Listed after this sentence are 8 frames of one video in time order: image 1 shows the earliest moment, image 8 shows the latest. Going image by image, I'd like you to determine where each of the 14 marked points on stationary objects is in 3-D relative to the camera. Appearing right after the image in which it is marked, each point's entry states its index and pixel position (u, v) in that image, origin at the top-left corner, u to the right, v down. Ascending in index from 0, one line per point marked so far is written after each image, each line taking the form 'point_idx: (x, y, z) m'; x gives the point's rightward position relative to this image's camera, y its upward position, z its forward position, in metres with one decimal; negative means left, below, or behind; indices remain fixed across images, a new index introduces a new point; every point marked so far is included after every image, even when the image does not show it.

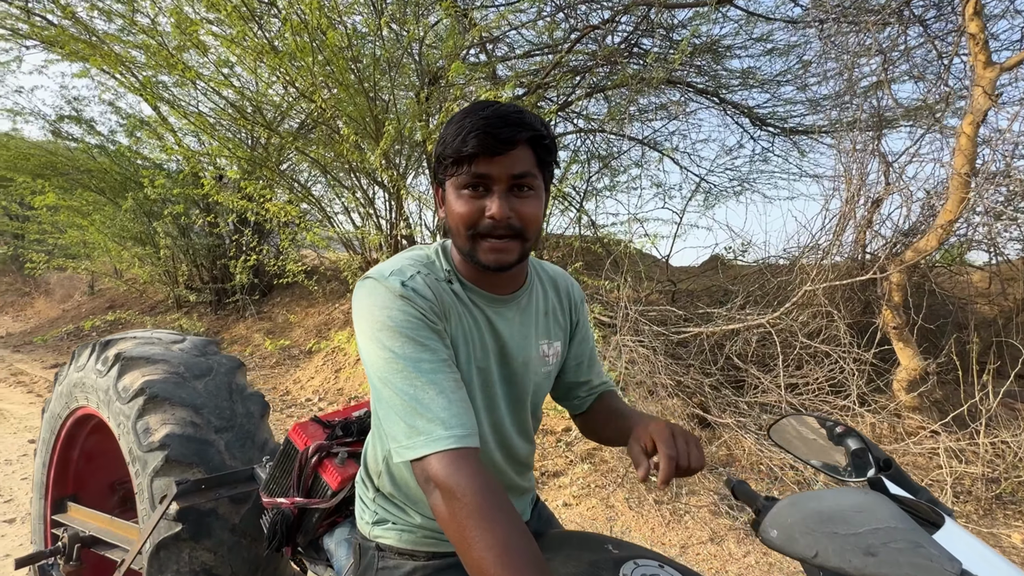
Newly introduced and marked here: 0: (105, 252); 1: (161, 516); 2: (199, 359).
0: (-8.4, +0.8, +9.7) m
1: (-1.0, -0.7, +1.4) m
2: (-1.2, -0.3, +1.8) m
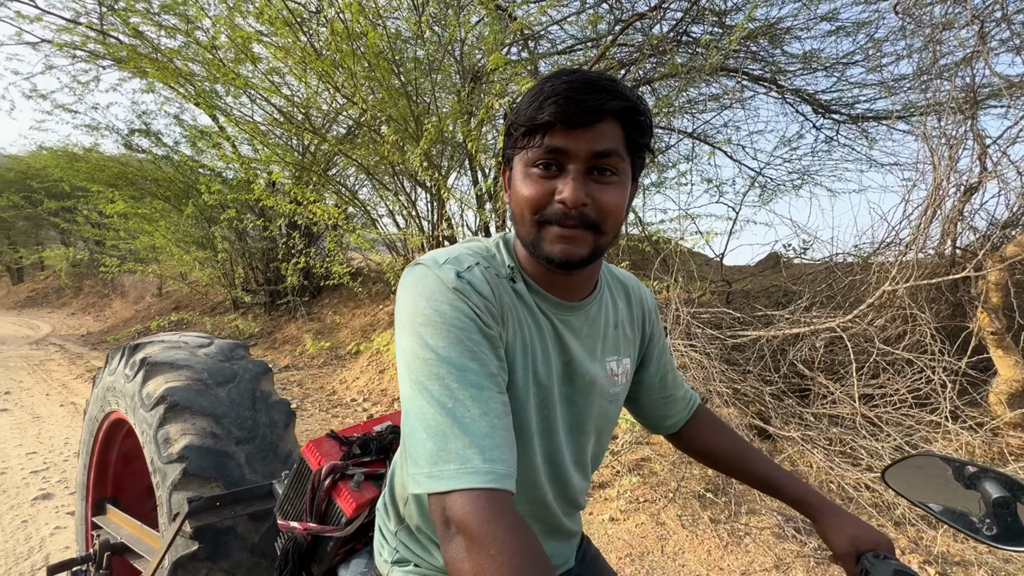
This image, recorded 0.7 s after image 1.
0: (-7.5, +0.7, +10.2) m
1: (-0.9, -0.7, +1.3) m
2: (-1.0, -0.3, +1.7) m
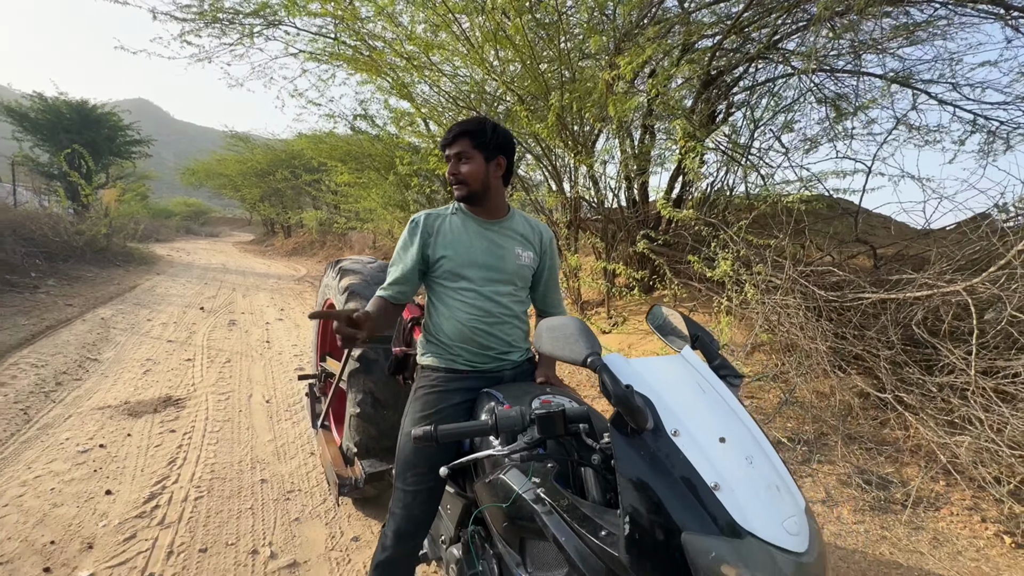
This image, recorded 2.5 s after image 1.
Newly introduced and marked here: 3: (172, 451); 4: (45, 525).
0: (-3.7, +2.0, +13.0) m
1: (-0.9, -0.4, +2.5) m
2: (-0.8, +0.1, +2.9) m
3: (-2.7, -1.3, +3.7) m
4: (-2.7, -1.4, +2.7) m
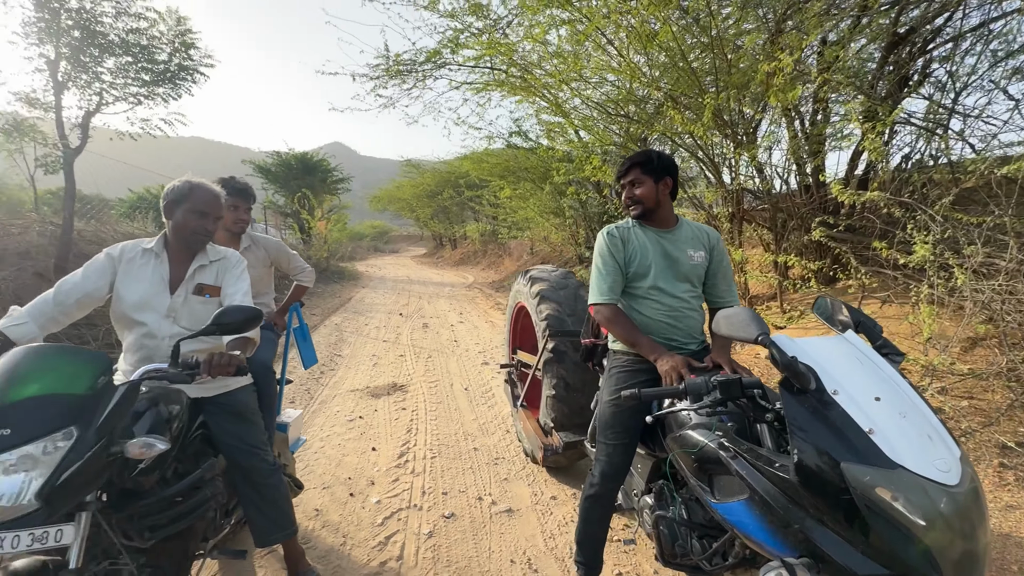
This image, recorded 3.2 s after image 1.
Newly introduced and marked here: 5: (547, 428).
0: (+0.7, +1.9, +14.0) m
1: (+0.2, -0.4, +3.2) m
2: (+0.4, +0.1, +3.5) m
3: (-1.1, -1.4, +4.8) m
4: (-1.4, -1.5, +3.9) m
5: (+0.2, -0.9, +3.1) m
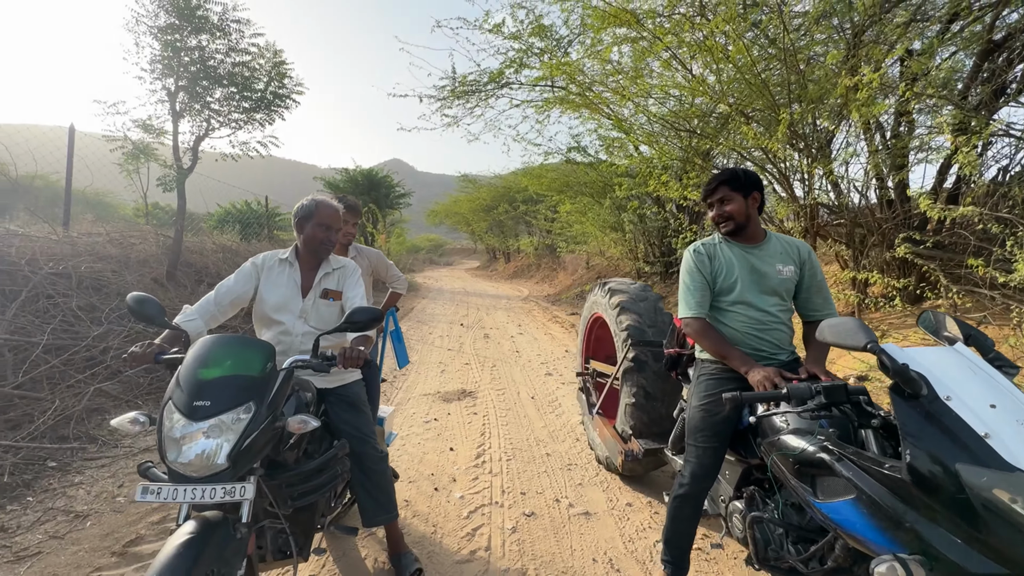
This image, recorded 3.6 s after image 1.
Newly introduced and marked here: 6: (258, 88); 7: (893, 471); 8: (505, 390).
0: (+2.5, +1.5, +14.1) m
1: (+0.8, -0.5, +3.3) m
2: (+1.0, 0.0, +3.6) m
3: (-0.4, -1.5, +5.0) m
4: (-0.8, -1.5, +4.1) m
5: (+0.8, -1.0, +3.2) m
6: (-4.3, +3.4, +7.8) m
7: (+1.2, -0.6, +1.4) m
8: (-0.1, -1.4, +6.4) m
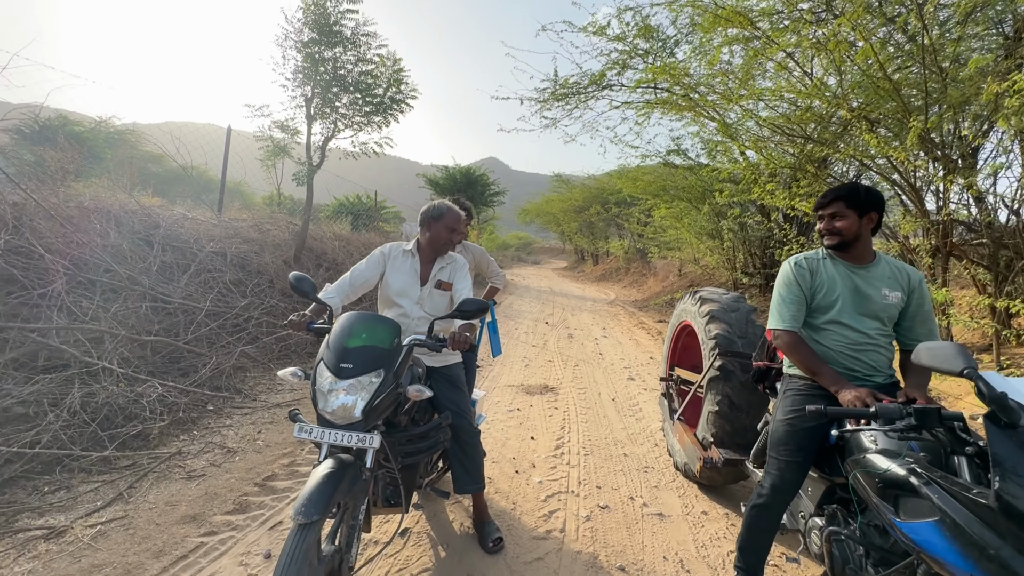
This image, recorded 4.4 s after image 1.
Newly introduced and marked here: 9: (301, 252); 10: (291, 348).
0: (+5.2, +1.3, +13.6) m
1: (+1.4, -0.5, +3.3) m
2: (+1.7, -0.1, +3.6) m
3: (+0.5, -1.5, +5.2) m
4: (0.0, -1.5, +4.5) m
5: (+1.4, -1.1, +3.3) m
6: (-2.5, +3.6, +8.7) m
7: (+1.4, -0.6, +1.4) m
8: (+1.0, -1.4, +6.5) m
9: (-3.0, +0.5, +6.7) m
10: (-2.3, -0.6, +4.9) m
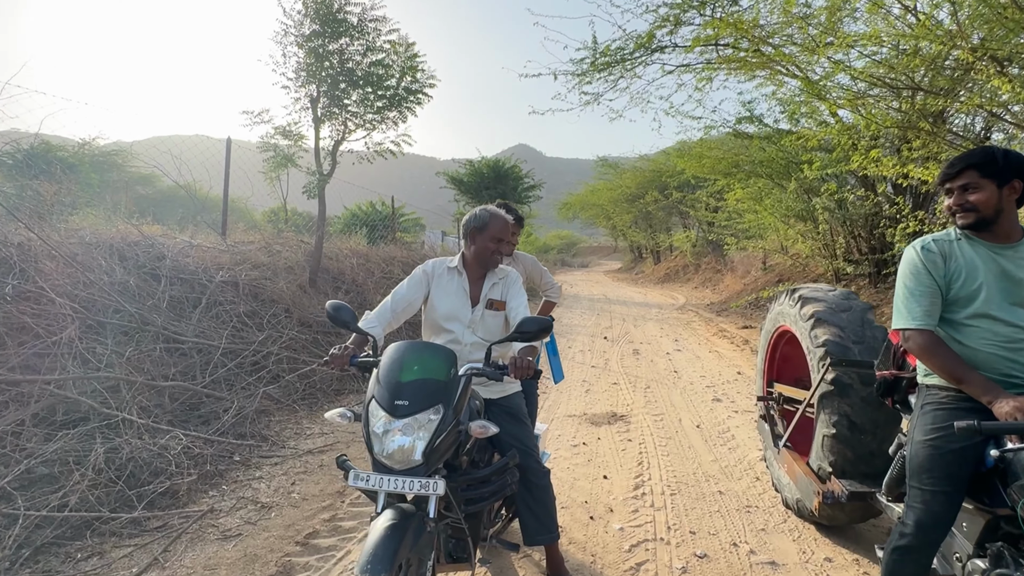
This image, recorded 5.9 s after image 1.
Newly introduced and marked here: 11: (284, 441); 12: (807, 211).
0: (+5.9, +1.7, +13.0) m
1: (+1.8, -0.5, +2.9) m
2: (+2.0, 0.0, +3.1) m
3: (+1.1, -1.5, +4.8) m
4: (+0.5, -1.6, +4.1) m
5: (+1.8, -1.0, +2.8) m
6: (-2.1, +3.4, +8.4) m
7: (+1.7, -0.6, +1.0) m
8: (+1.6, -1.3, +6.1) m
9: (-2.5, +0.3, +6.5) m
10: (-1.8, -0.9, +4.7) m
11: (-1.8, -1.2, +3.8) m
12: (+5.9, +1.9, +11.4) m
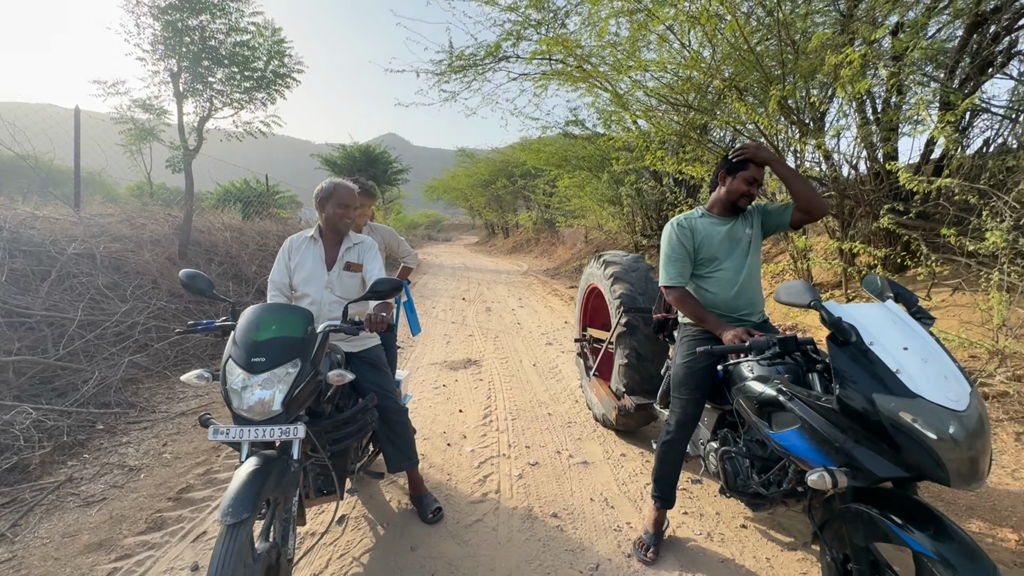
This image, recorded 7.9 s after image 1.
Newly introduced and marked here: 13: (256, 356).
0: (+2.5, +2.3, +14.3) m
1: (+0.8, -0.3, +3.6) m
2: (+1.0, +0.2, +3.9) m
3: (-0.3, -1.2, +5.4) m
4: (-0.7, -1.3, +4.5) m
5: (+0.8, -0.8, +3.6) m
6: (-4.3, +3.7, +8.0) m
7: (+1.2, -0.4, +1.8) m
8: (-0.1, -1.0, +6.7) m
9: (-4.2, +0.5, +6.1) m
10: (-3.1, -0.6, +4.5) m
11: (-2.8, -1.0, +3.7) m
12: (+2.9, +2.5, +12.8) m
13: (-1.2, -0.3, +2.2) m
